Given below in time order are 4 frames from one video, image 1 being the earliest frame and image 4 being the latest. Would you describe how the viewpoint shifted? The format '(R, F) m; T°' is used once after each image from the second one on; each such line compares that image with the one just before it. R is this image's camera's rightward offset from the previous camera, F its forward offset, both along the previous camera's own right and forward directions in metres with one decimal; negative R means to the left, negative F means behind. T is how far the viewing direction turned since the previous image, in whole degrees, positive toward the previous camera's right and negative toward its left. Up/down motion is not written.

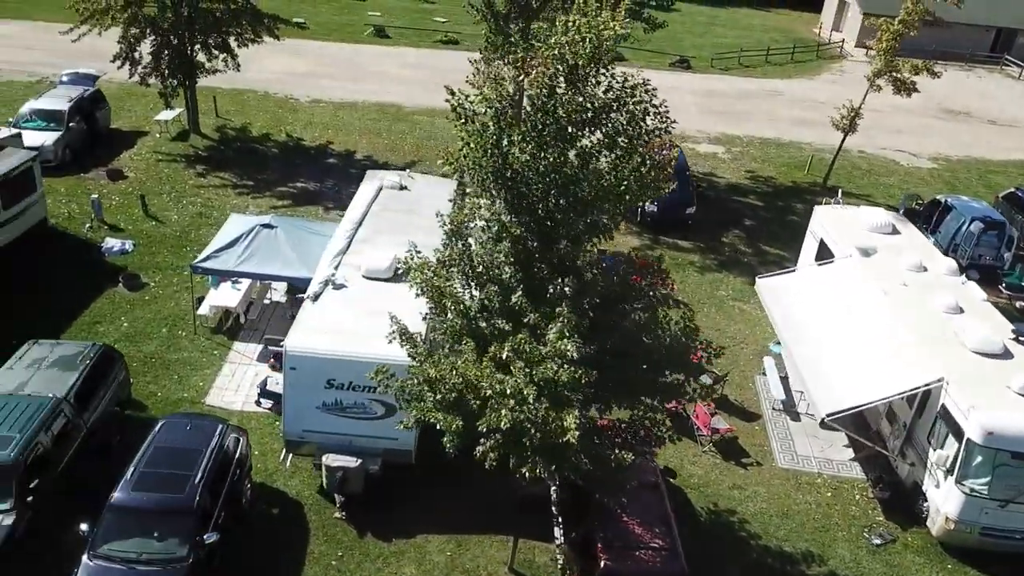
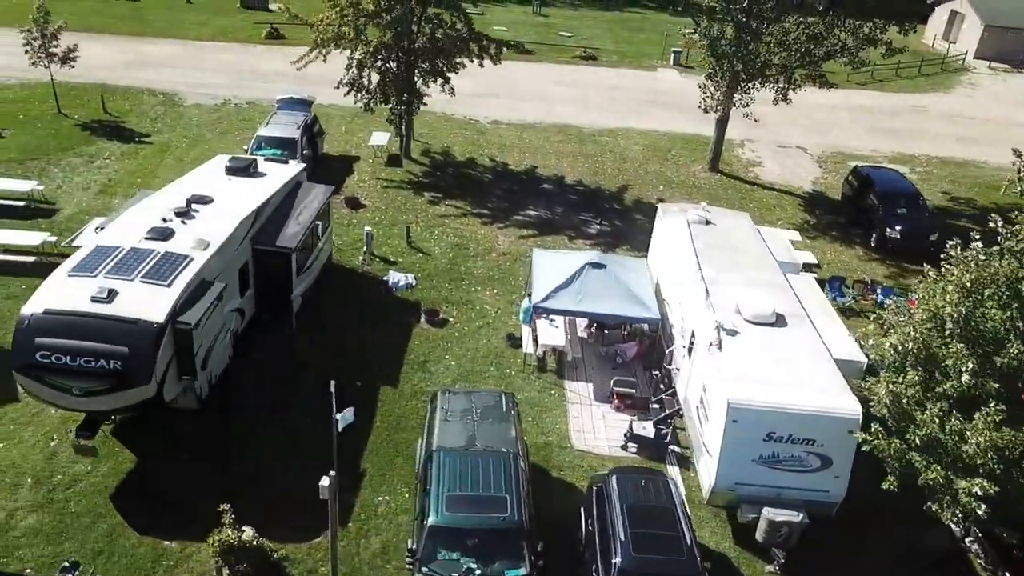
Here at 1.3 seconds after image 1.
(-5.9, +0.1) m; -1°
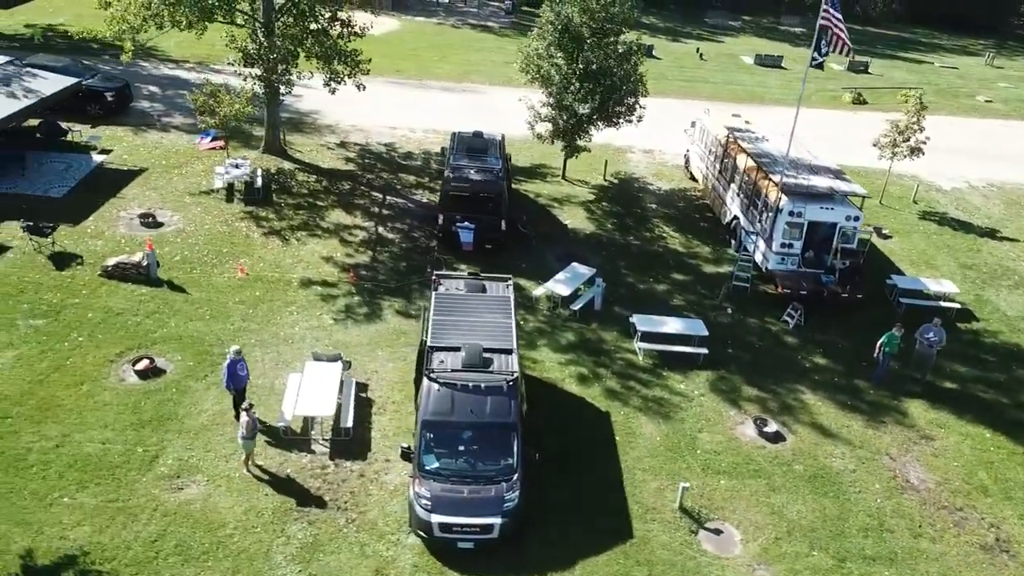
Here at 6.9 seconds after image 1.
(-23.7, +0.3) m; -1°
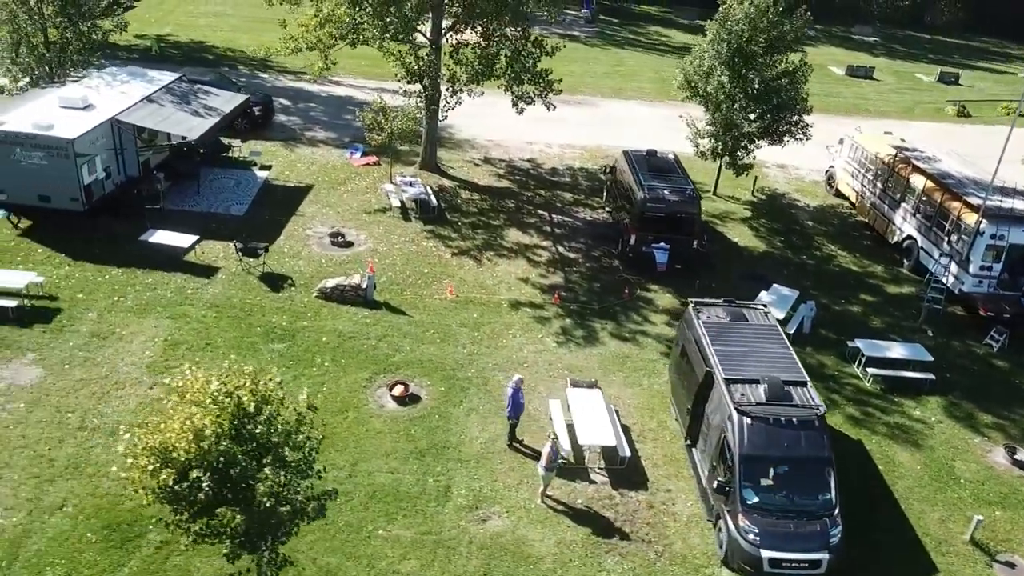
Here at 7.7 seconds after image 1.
(-4.2, 0.0) m; 0°
